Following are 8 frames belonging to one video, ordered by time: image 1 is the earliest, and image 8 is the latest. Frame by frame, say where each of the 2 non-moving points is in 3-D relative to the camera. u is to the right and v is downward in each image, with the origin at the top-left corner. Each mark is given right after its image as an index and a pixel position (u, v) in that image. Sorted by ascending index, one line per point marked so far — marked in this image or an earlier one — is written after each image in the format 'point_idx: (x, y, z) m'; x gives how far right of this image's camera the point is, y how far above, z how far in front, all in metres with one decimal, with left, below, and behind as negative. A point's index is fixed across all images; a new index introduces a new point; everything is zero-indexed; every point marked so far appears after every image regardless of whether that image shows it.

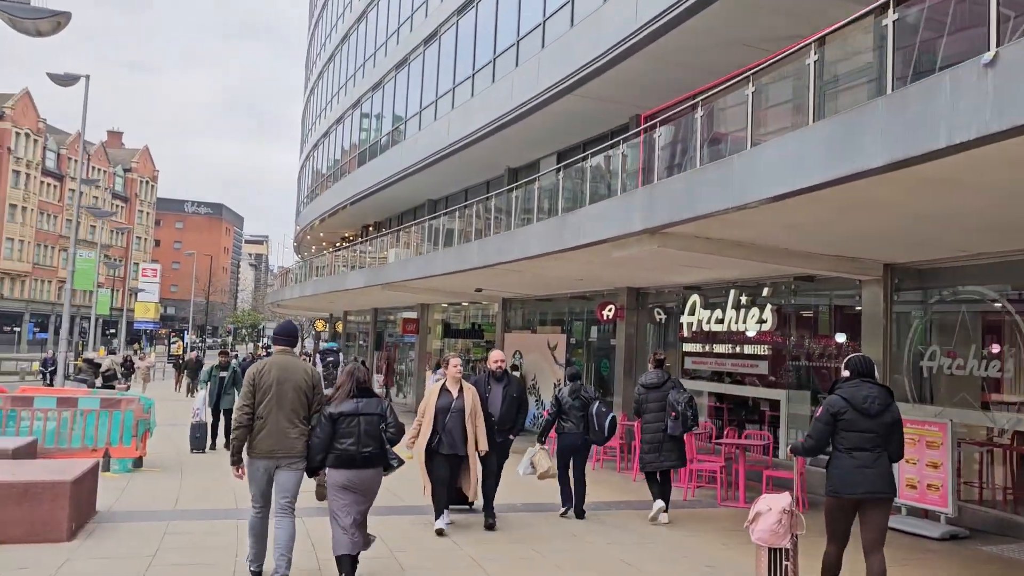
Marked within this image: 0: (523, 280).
0: (+0.2, +0.1, +15.3) m
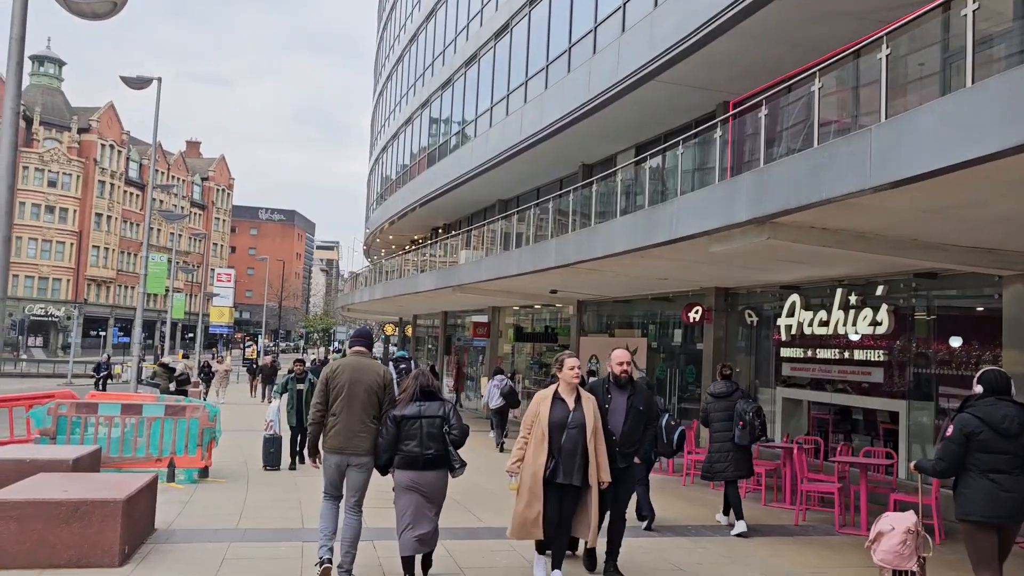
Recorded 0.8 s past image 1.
0: (+1.6, +0.1, +14.4) m
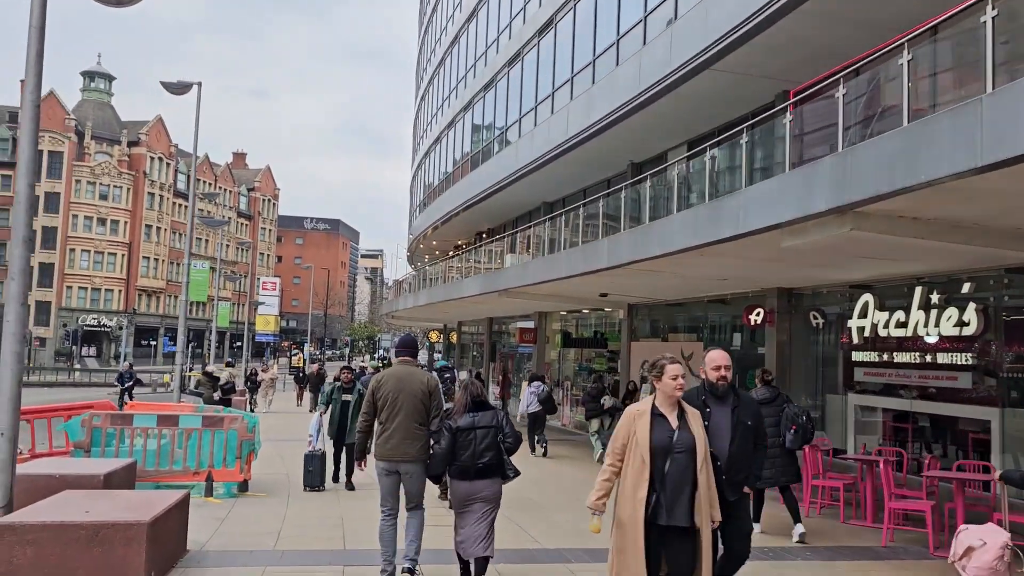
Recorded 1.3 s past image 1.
0: (+2.4, +0.1, +13.7) m
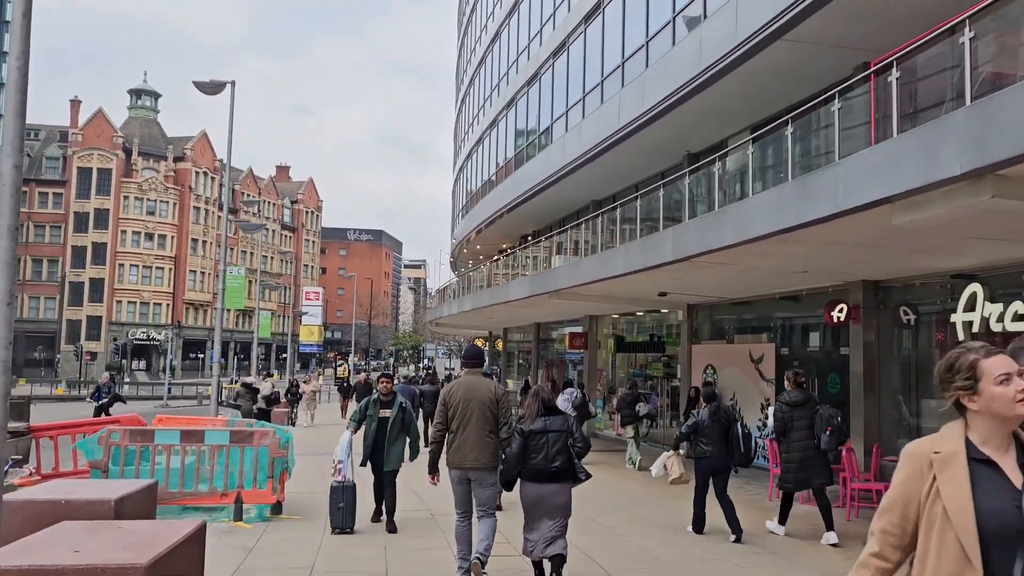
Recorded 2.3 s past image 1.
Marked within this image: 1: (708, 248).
0: (+3.3, +0.2, +12.4) m
1: (+2.5, +0.5, +10.1) m
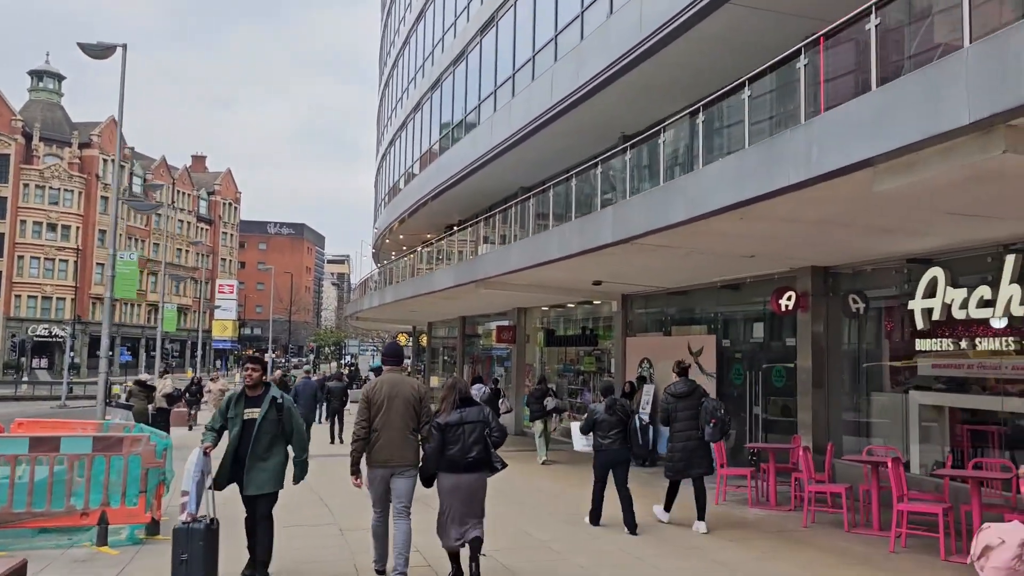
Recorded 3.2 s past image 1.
0: (+2.2, +0.4, +11.5) m
1: (+1.6, +0.7, +9.1) m
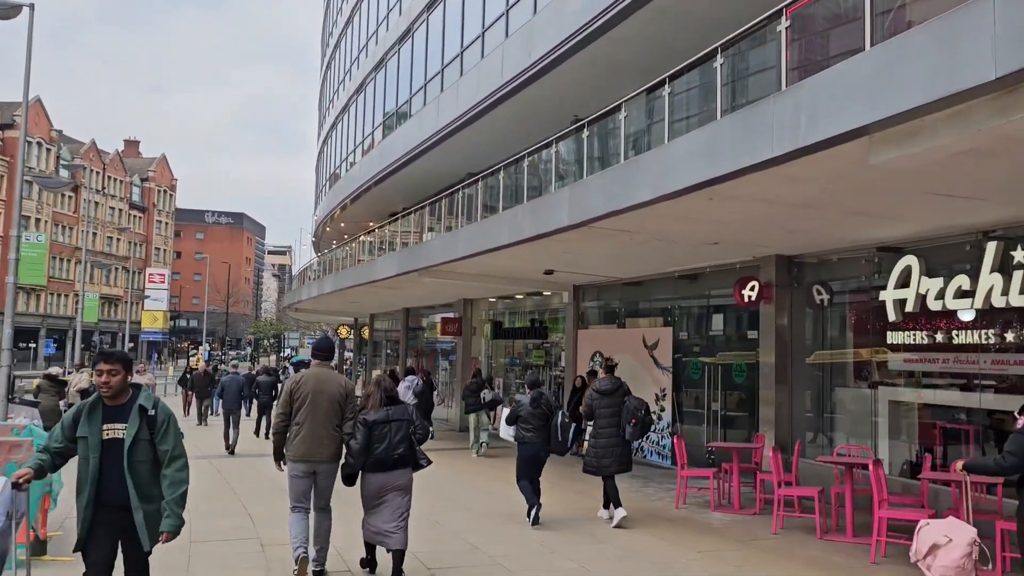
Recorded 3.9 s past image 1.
0: (+1.5, +0.5, +10.8) m
1: (+1.1, +0.8, +8.4) m
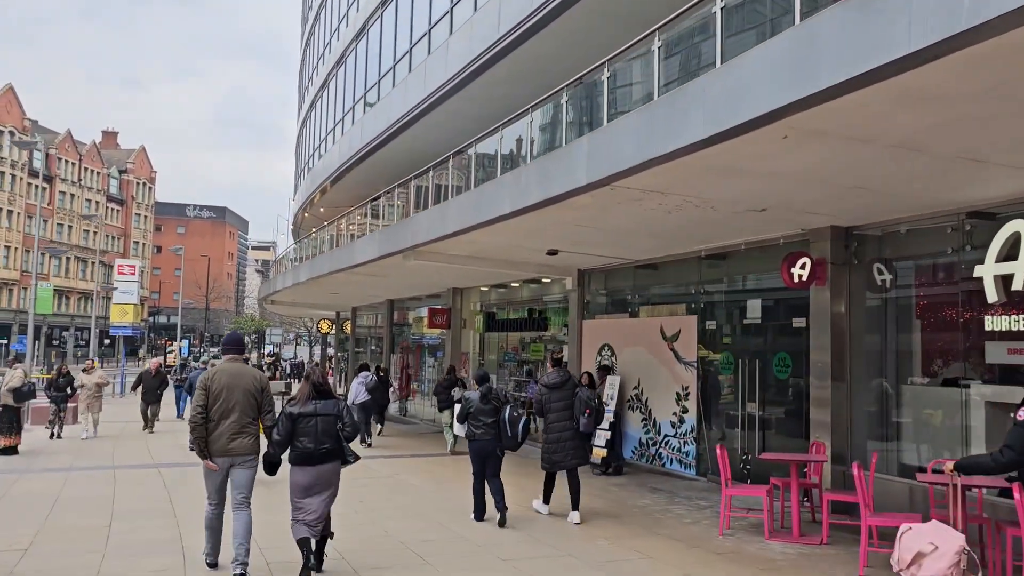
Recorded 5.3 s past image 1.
0: (+1.5, +0.8, +9.0) m
1: (+1.2, +1.1, +6.5) m
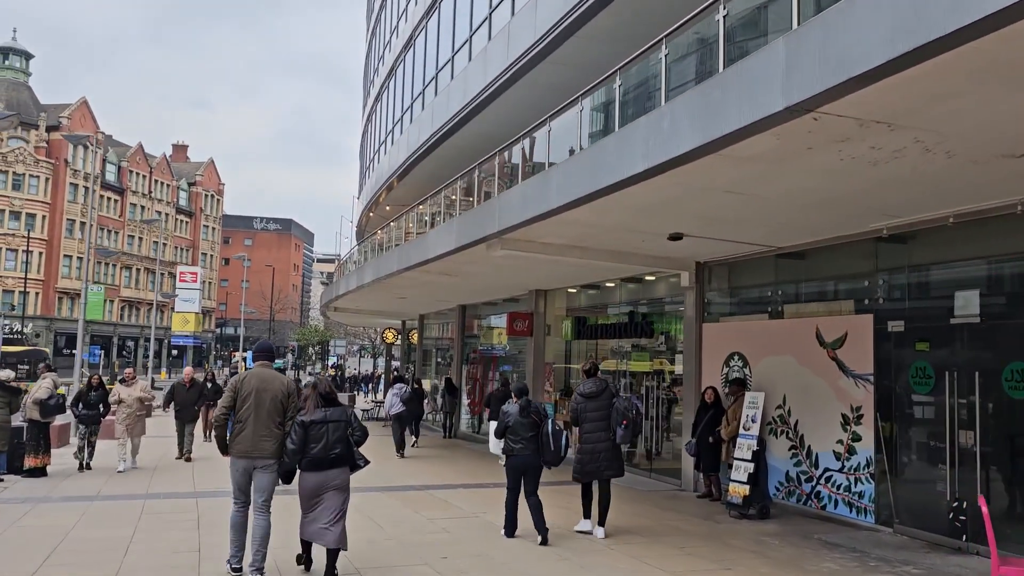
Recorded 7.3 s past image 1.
0: (+2.6, +0.9, +6.5) m
1: (+2.1, +1.2, +4.1) m
